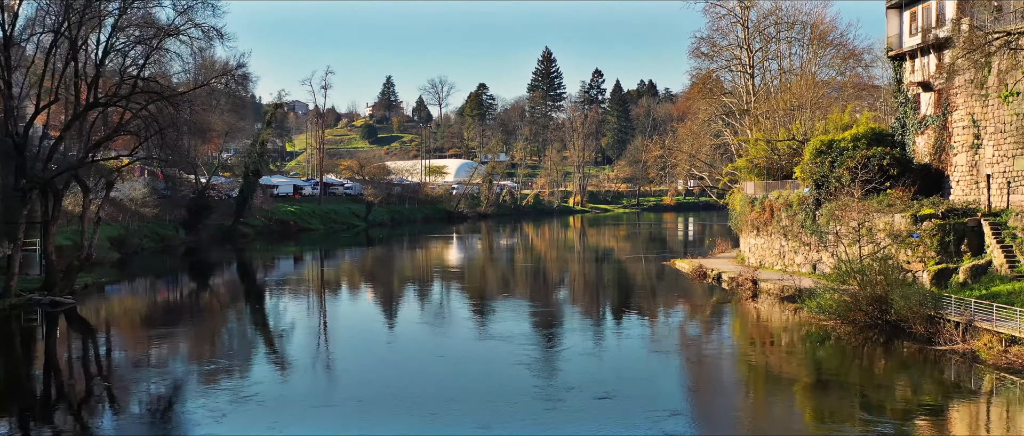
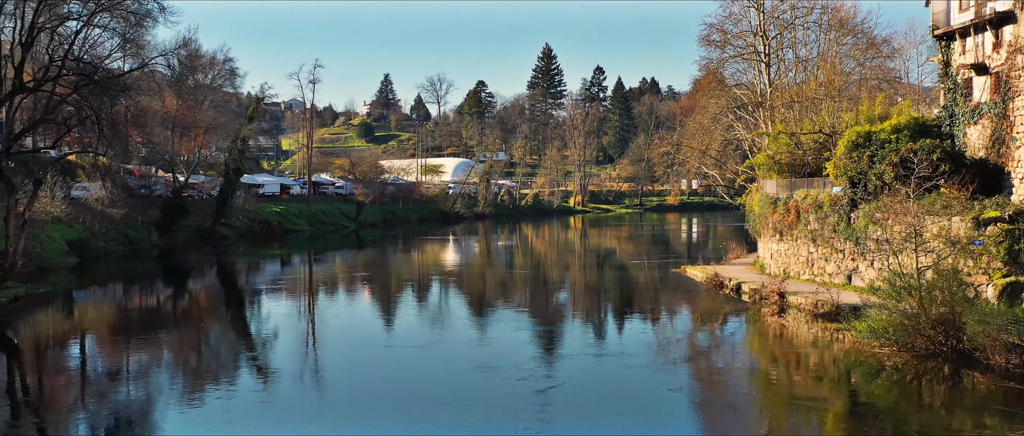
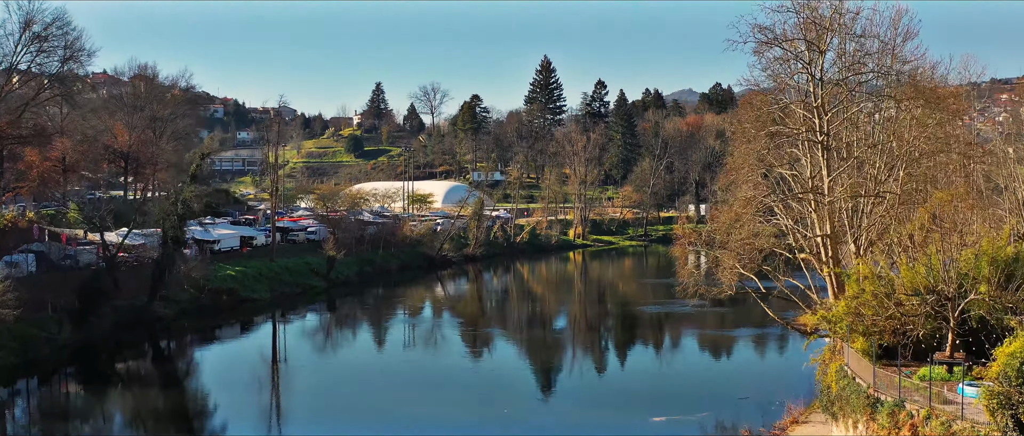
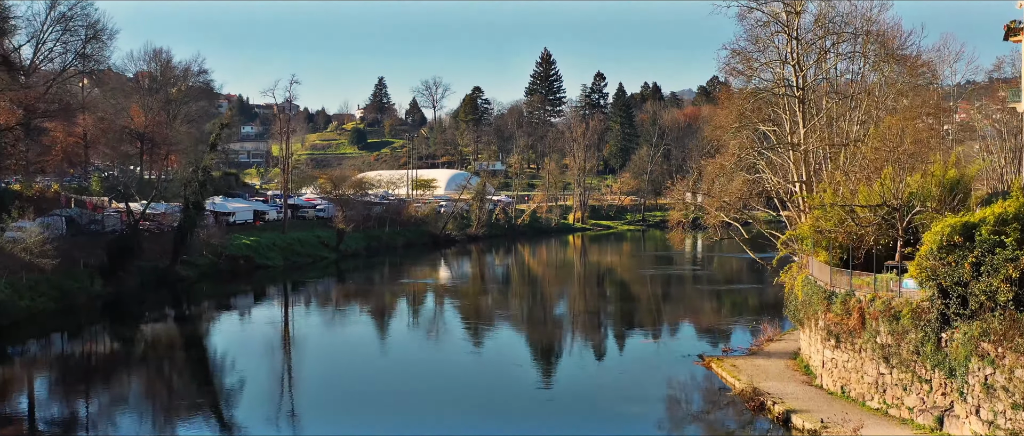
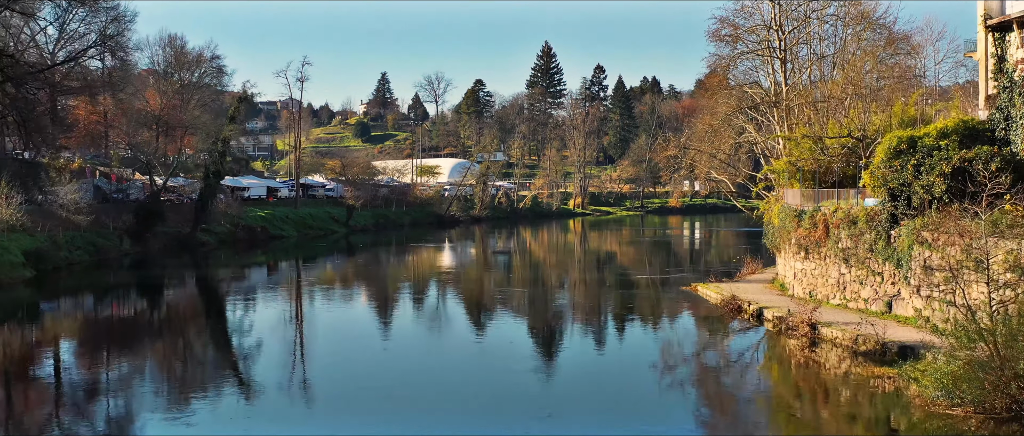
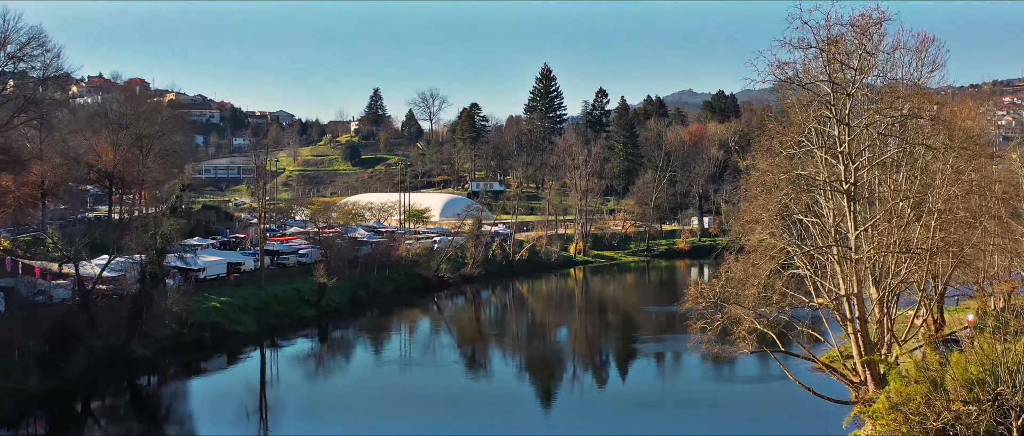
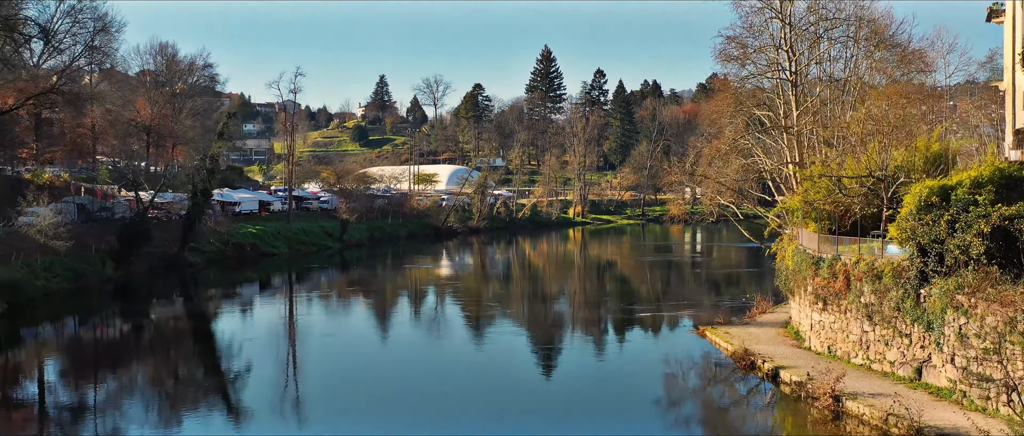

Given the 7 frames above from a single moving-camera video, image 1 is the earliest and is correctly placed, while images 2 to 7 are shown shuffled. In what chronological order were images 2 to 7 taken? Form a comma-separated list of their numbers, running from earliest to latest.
2, 5, 7, 4, 3, 6
